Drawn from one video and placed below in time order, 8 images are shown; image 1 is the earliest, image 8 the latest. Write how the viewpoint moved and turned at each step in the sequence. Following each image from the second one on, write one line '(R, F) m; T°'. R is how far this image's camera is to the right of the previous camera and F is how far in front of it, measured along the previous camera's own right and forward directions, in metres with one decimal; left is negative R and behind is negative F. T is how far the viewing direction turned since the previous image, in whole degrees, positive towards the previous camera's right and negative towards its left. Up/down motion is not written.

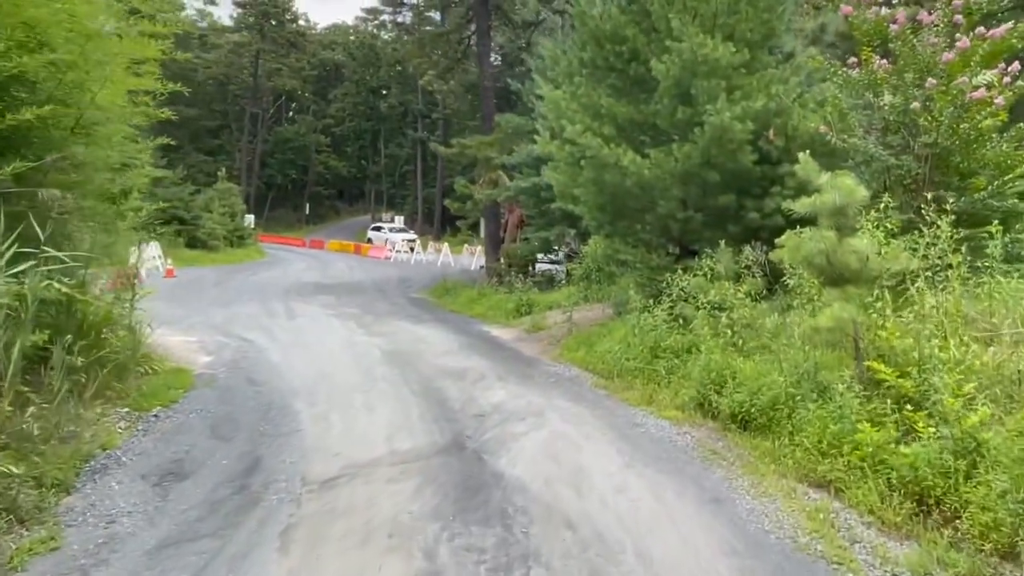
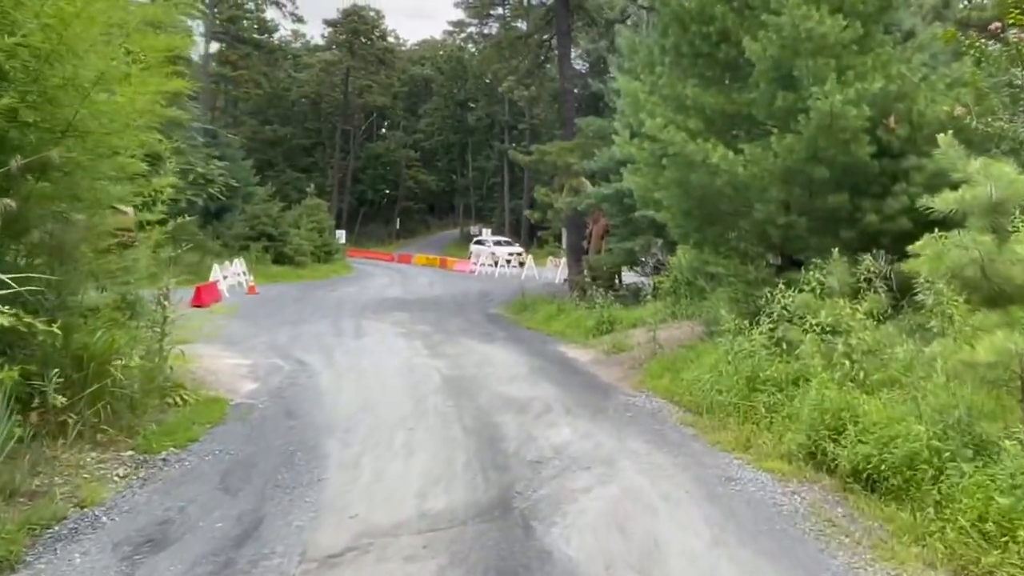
(+0.2, +1.2) m; -6°
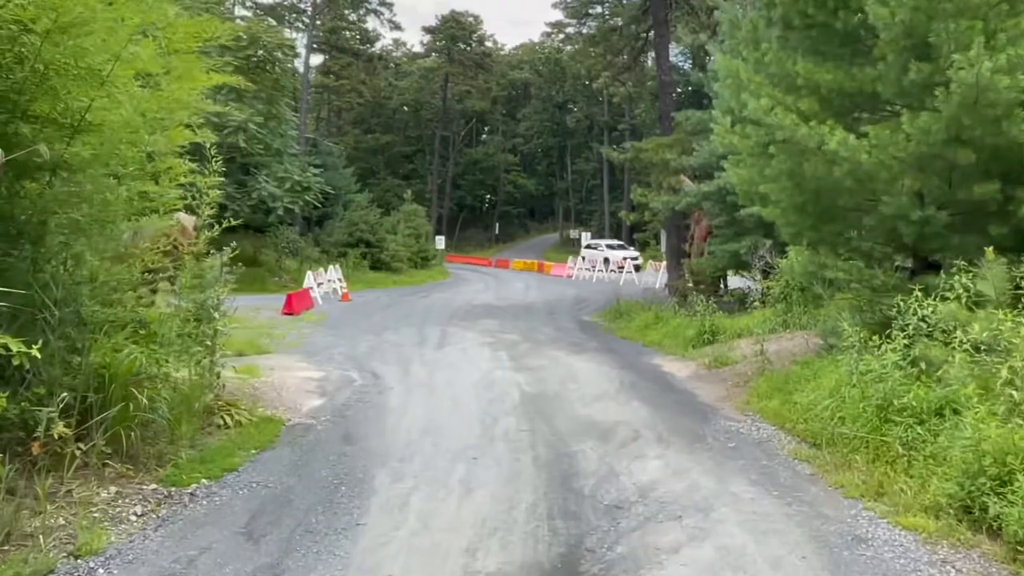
(+0.2, +1.0) m; -7°
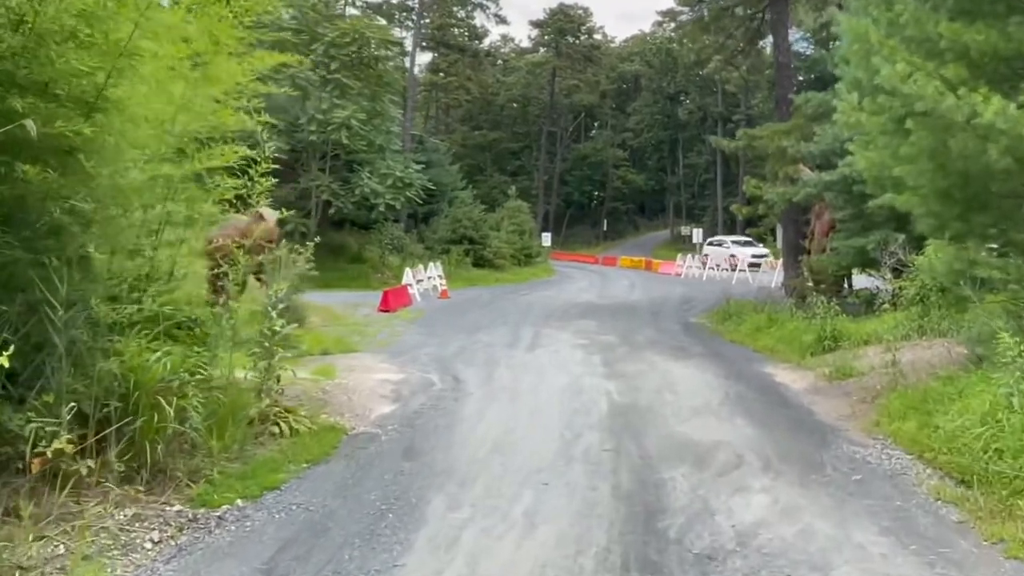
(+0.2, +0.9) m; -8°
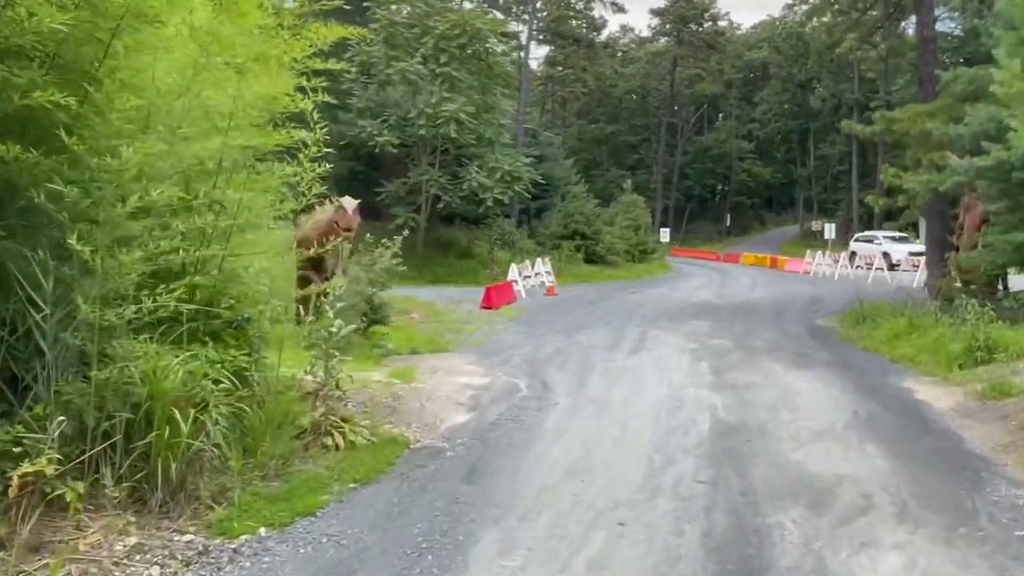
(+0.3, +0.9) m; -8°
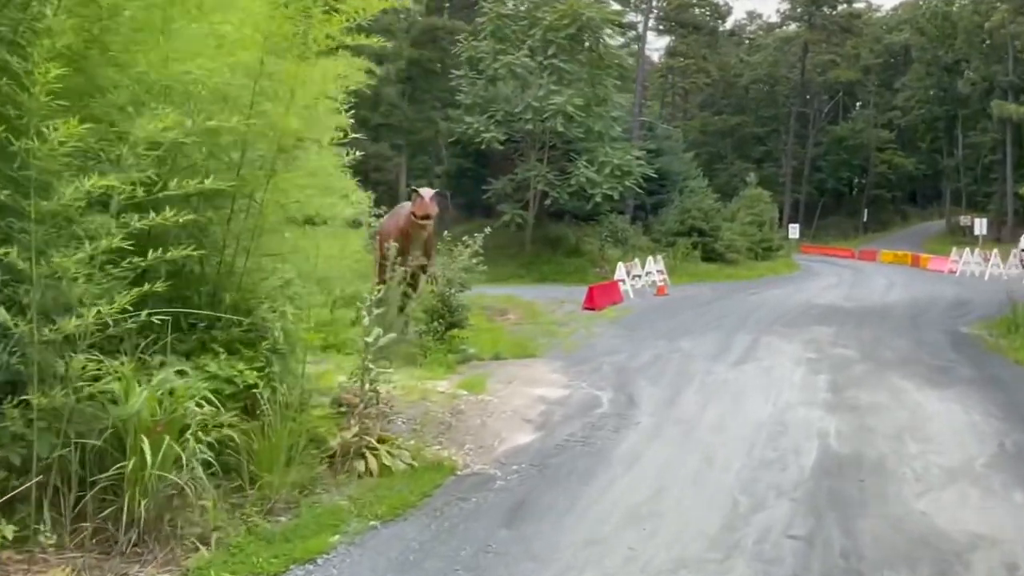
(+0.4, +0.9) m; -8°
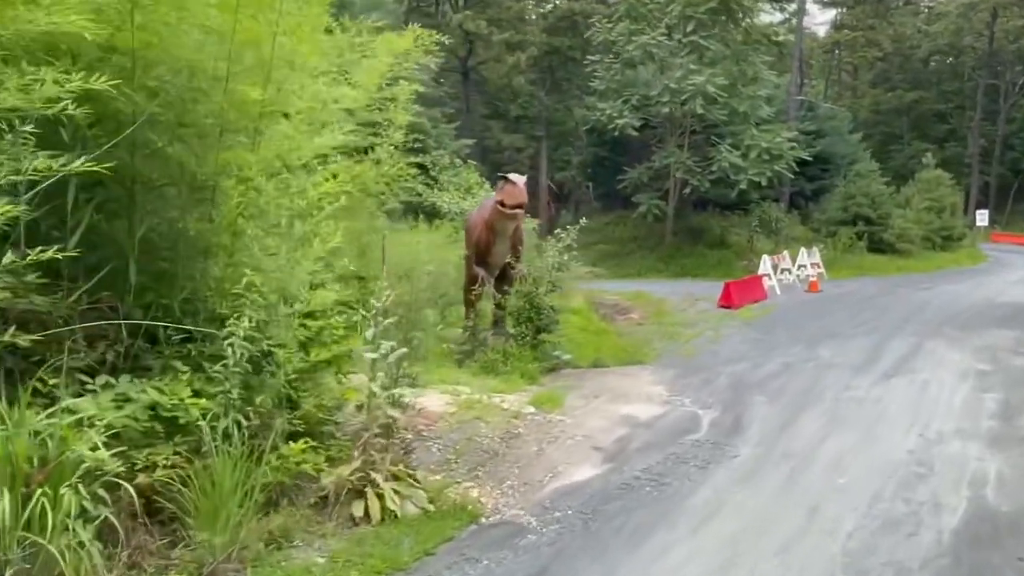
(+0.7, +1.2) m; -11°
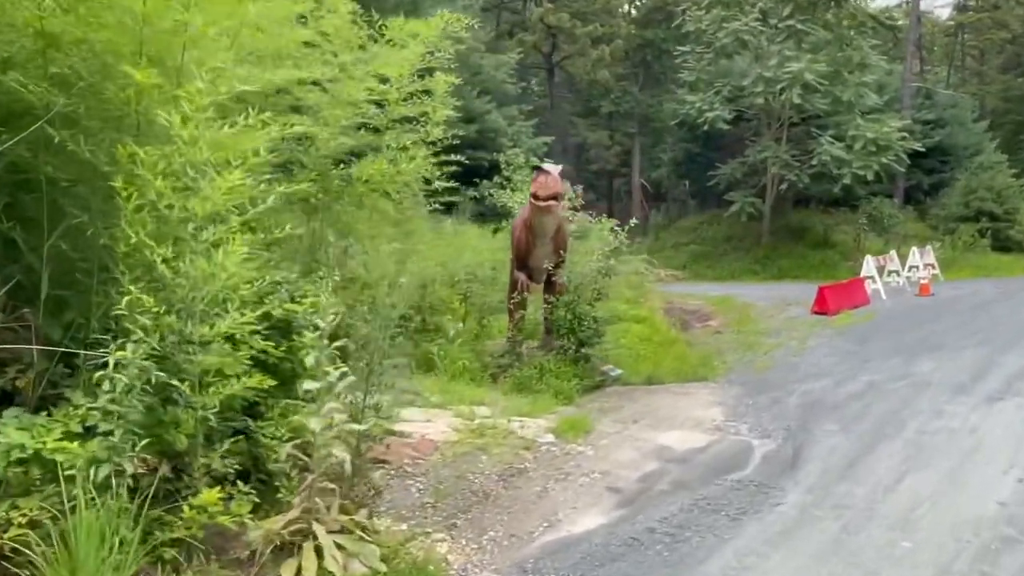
(+0.6, +0.9) m; -7°
